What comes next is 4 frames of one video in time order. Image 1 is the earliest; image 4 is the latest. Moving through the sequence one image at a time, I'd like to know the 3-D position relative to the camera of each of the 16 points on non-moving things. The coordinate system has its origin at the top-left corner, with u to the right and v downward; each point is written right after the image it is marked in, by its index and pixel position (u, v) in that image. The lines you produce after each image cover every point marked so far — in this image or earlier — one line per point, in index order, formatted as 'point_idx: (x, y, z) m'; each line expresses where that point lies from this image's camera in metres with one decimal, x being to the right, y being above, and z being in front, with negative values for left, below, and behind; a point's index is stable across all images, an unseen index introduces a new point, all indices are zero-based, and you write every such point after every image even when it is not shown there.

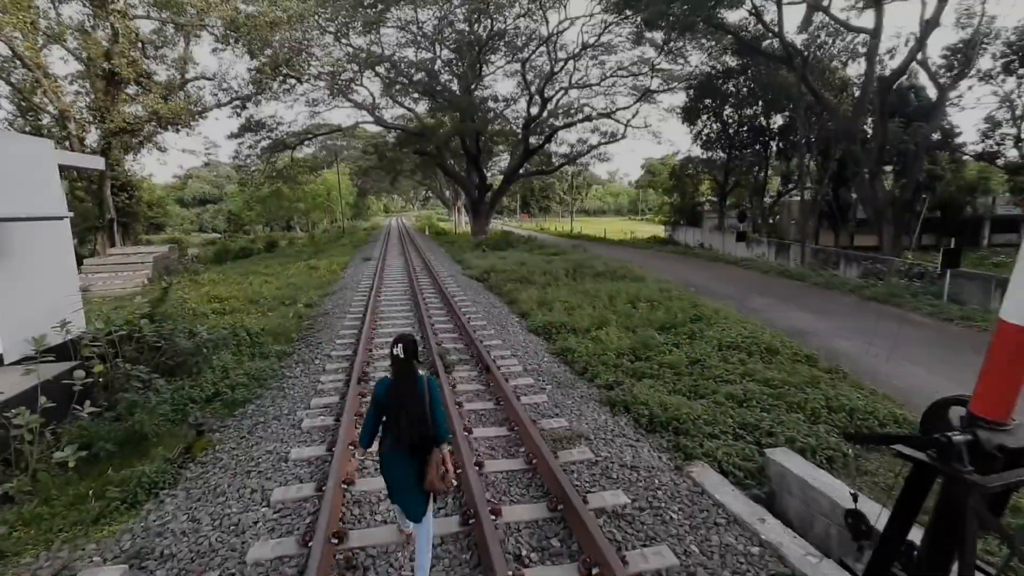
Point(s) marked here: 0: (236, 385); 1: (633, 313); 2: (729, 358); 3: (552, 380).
0: (-3.2, -1.1, +5.8) m
1: (+2.0, -0.4, +8.1) m
2: (+2.5, -0.8, +5.7) m
3: (+0.4, -1.0, +5.2) m
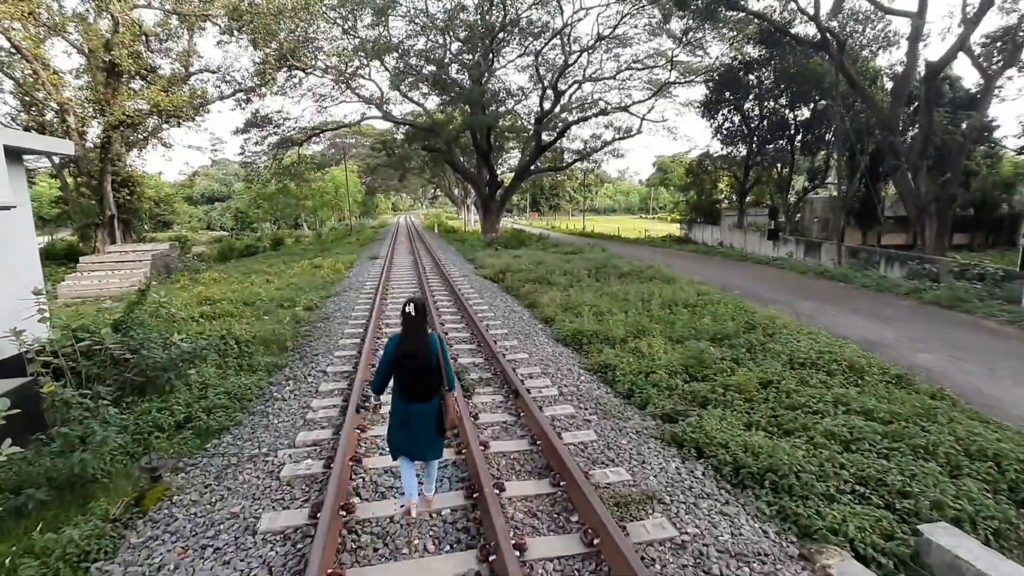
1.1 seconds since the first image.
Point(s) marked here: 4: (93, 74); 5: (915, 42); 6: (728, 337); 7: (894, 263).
0: (-2.9, -1.2, +4.8) m
1: (+2.3, -0.5, +7.0) m
2: (+2.8, -0.9, +4.7) m
3: (+0.7, -1.0, +4.2) m
4: (-16.0, +8.2, +19.2) m
5: (+12.7, +7.8, +15.8) m
6: (+2.7, -0.6, +6.2) m
7: (+10.3, +0.7, +13.7) m
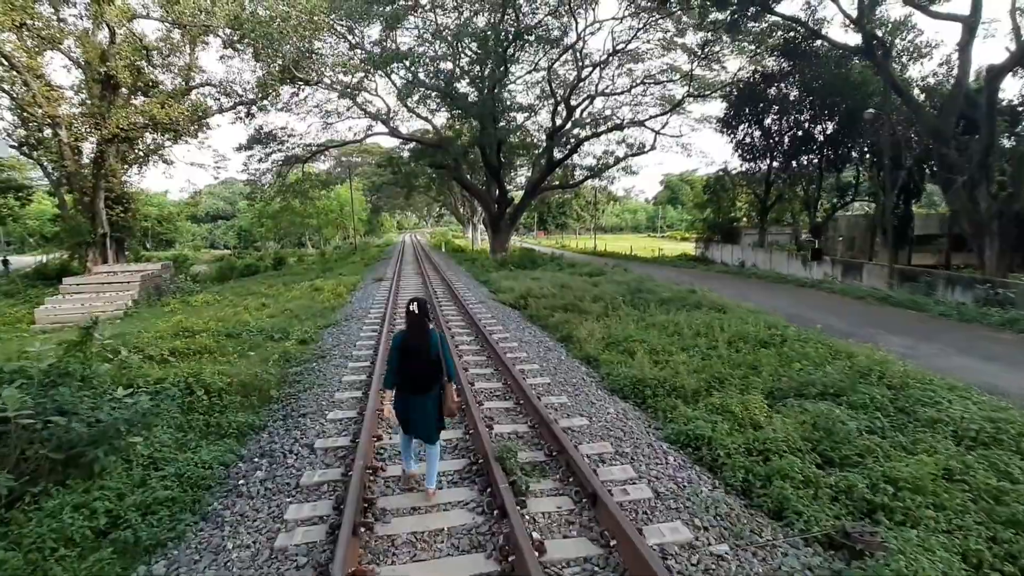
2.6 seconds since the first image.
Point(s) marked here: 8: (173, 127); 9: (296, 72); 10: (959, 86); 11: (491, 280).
0: (-2.4, -1.5, +3.4) m
1: (+2.8, -0.9, +5.6) m
2: (+3.2, -1.2, +3.3) m
3: (+1.1, -1.3, +2.7) m
4: (-15.4, +7.3, +18.2) m
5: (+13.3, +7.0, +14.6) m
6: (+3.1, -1.0, +4.7) m
7: (+10.8, 0.0, +12.2) m
8: (-12.9, +6.1, +19.1) m
9: (-8.6, +8.6, +19.9) m
10: (+12.9, +5.8, +14.5) m
11: (-0.6, +0.2, +14.9) m
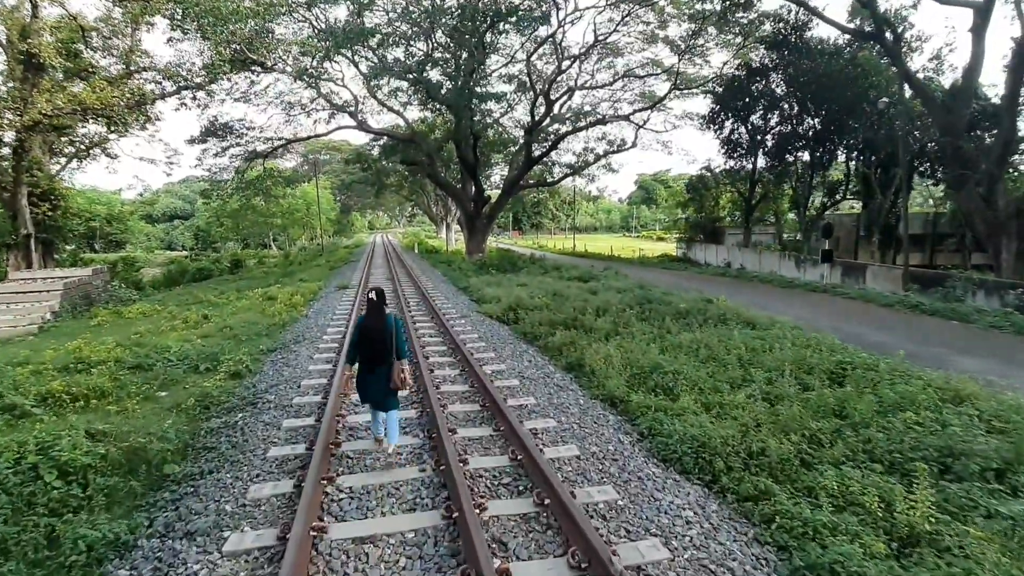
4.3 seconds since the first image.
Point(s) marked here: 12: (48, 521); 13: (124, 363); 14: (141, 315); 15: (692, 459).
0: (-2.3, -1.7, +1.6) m
1: (+2.8, -1.0, +4.1) m
2: (+3.4, -1.4, +1.8) m
3: (+1.3, -1.5, +1.2) m
4: (-16.1, +7.0, +15.7) m
5: (+12.8, +6.9, +13.7) m
6: (+3.2, -1.1, +3.2) m
7: (+10.5, -0.1, +11.1) m
8: (-13.5, +5.8, +16.7) m
9: (-9.3, +8.3, +17.8) m
10: (+12.4, +5.7, +13.5) m
11: (-1.1, +0.1, +13.2) m
12: (-2.9, -1.5, +3.2) m
13: (-5.0, -1.0, +6.5) m
14: (-9.7, -0.7, +13.1) m
15: (+1.3, -1.2, +3.7) m
